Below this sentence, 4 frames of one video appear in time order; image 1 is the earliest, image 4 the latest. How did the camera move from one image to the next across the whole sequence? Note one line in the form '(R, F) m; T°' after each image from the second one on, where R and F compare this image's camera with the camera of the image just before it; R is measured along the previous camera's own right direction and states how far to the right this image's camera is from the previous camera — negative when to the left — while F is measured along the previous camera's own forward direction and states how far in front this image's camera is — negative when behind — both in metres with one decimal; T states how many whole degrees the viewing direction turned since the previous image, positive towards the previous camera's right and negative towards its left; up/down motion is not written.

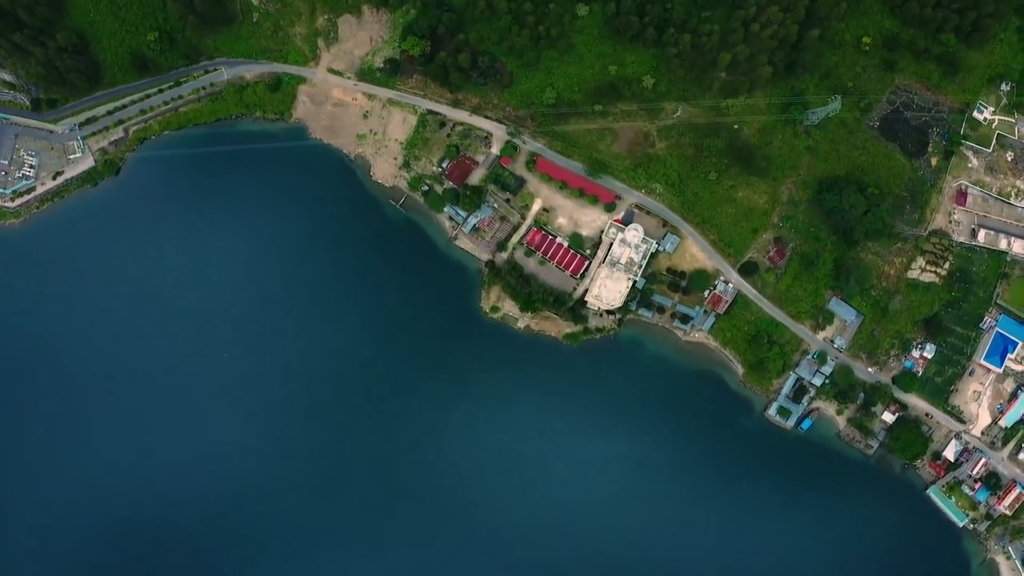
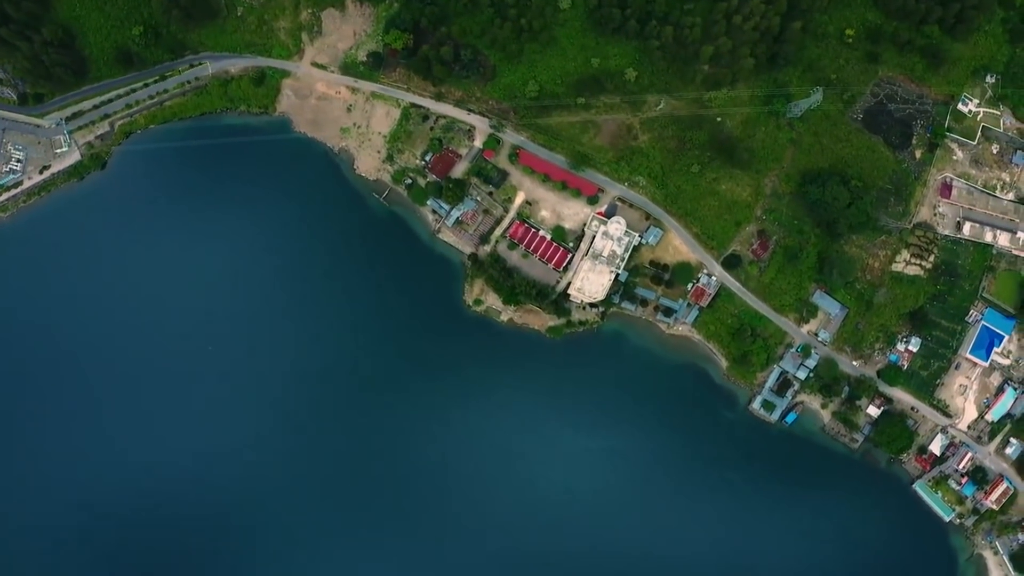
(+2.7, 0.0) m; 0°
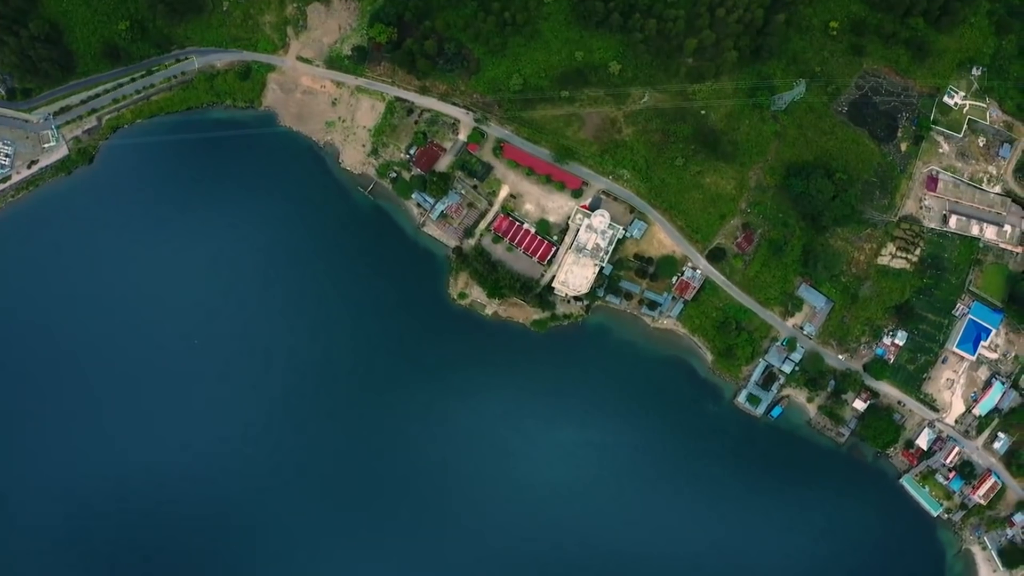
(+2.5, 0.0) m; 0°
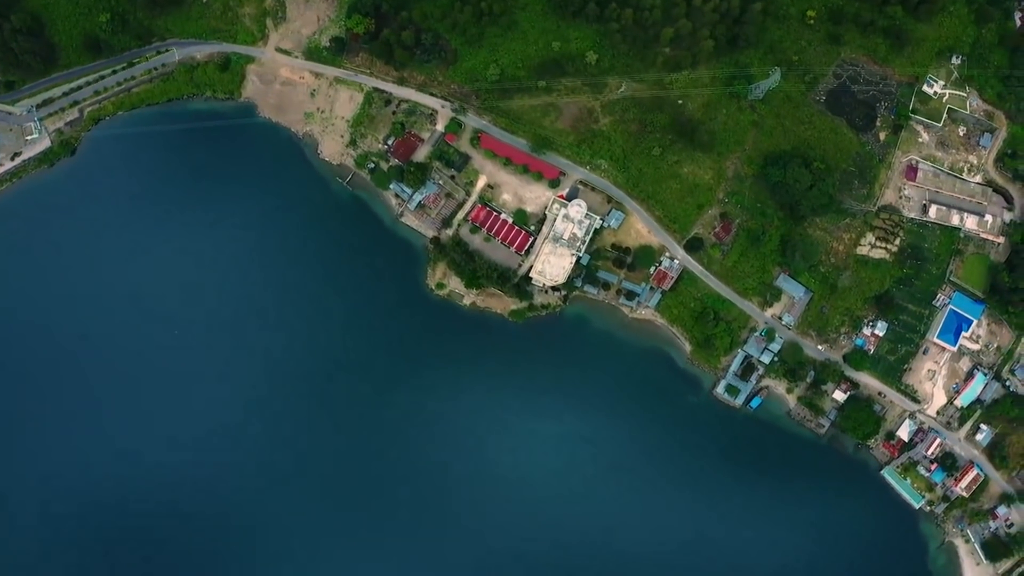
(+3.5, 0.0) m; 0°
